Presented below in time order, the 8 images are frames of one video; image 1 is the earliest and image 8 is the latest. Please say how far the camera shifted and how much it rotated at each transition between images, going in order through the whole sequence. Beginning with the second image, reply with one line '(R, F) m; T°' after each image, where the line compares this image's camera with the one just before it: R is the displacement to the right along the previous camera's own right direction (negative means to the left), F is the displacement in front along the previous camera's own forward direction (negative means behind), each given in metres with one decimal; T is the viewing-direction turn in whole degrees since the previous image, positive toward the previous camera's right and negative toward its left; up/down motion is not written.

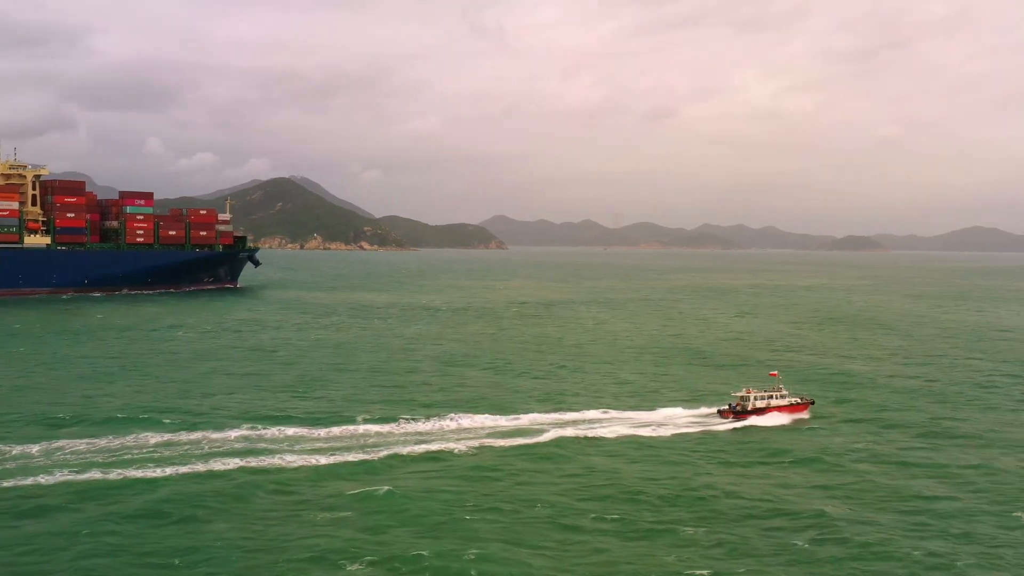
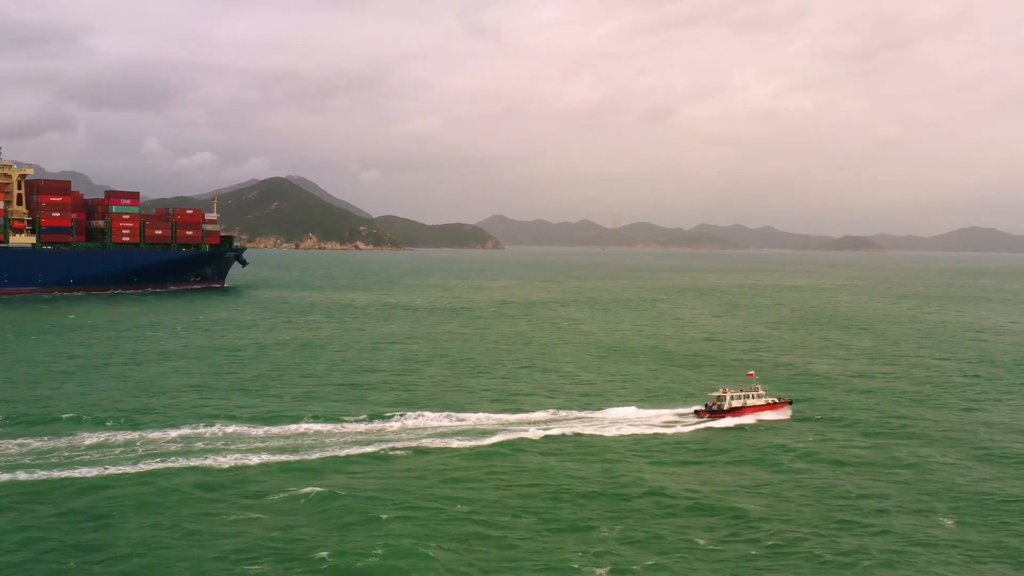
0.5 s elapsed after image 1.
(+1.6, +0.1) m; 0°
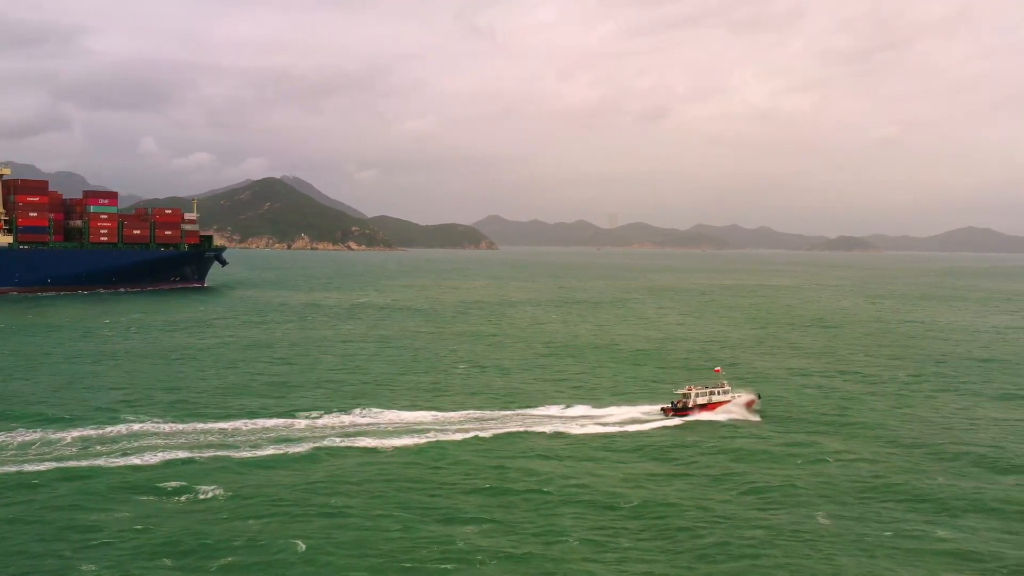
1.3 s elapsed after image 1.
(+2.5, -0.1) m; 0°
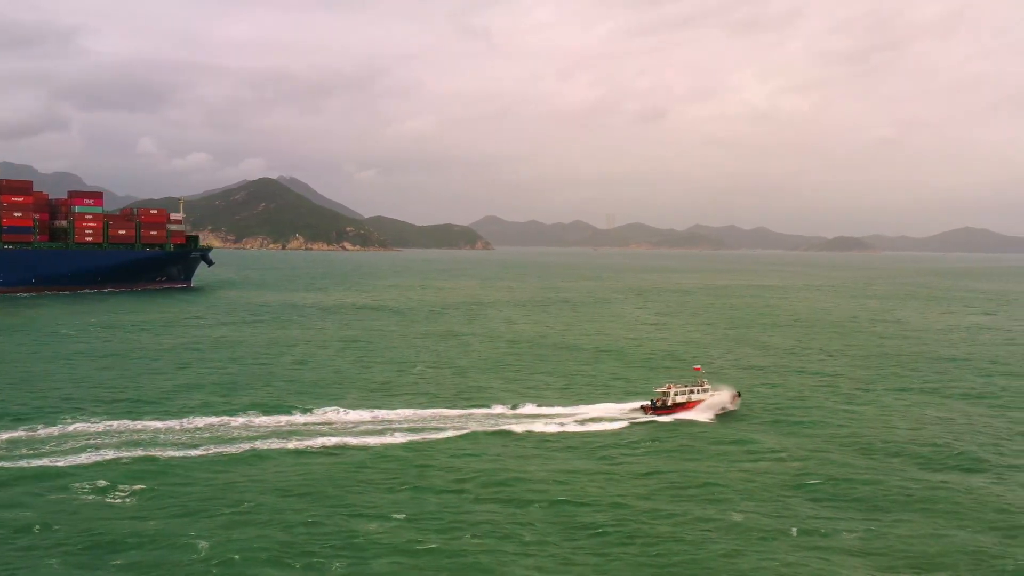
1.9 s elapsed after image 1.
(+1.7, -0.1) m; 0°
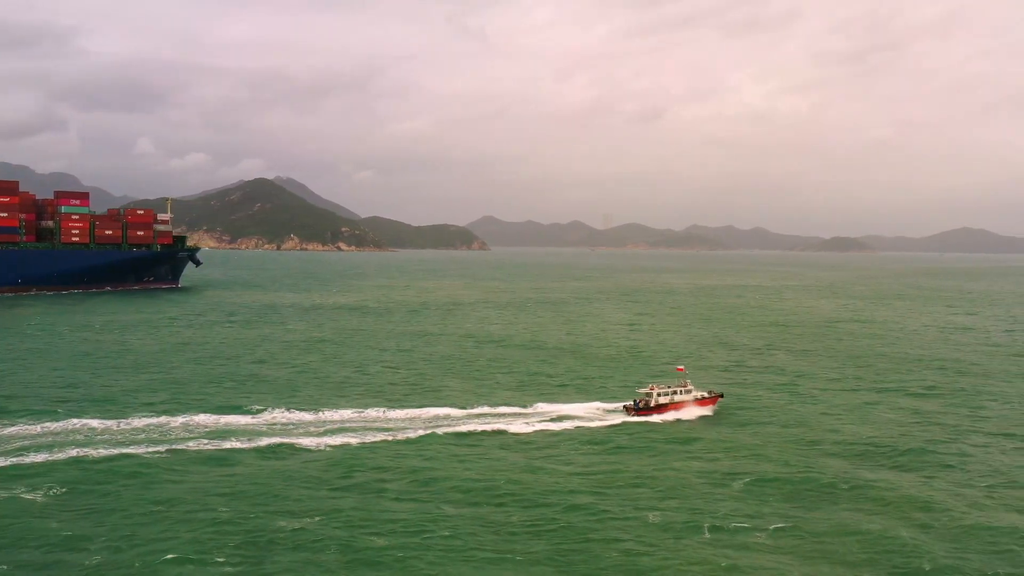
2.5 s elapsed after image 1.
(+1.5, +0.1) m; 0°
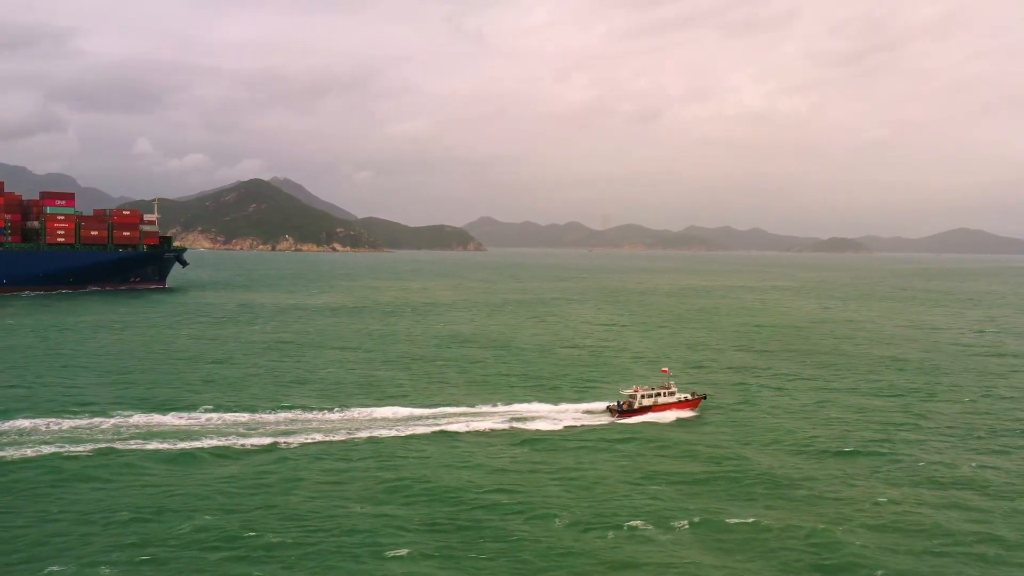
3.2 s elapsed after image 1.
(+1.5, +0.3) m; 0°
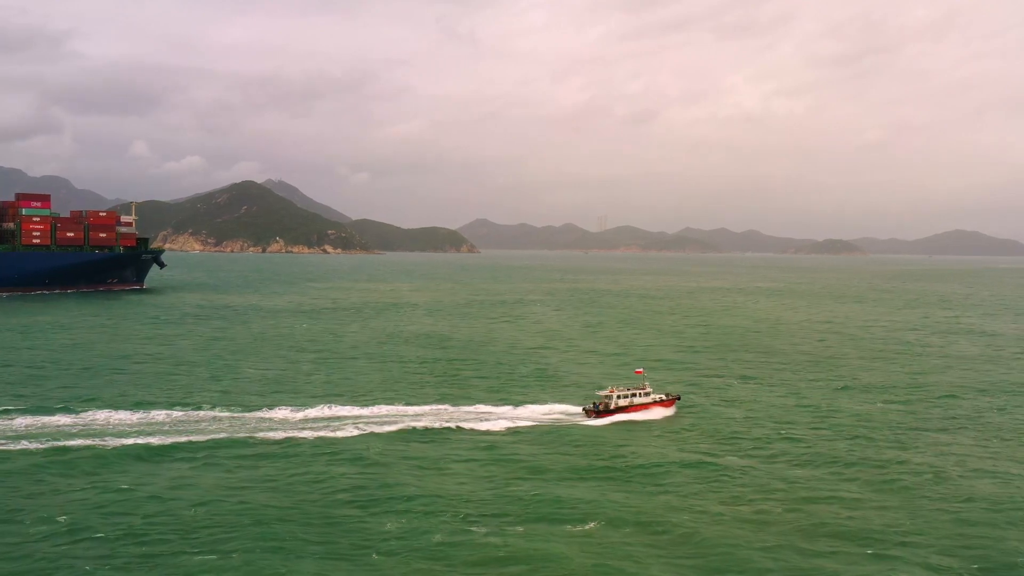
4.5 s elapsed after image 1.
(+2.4, +0.5) m; 0°
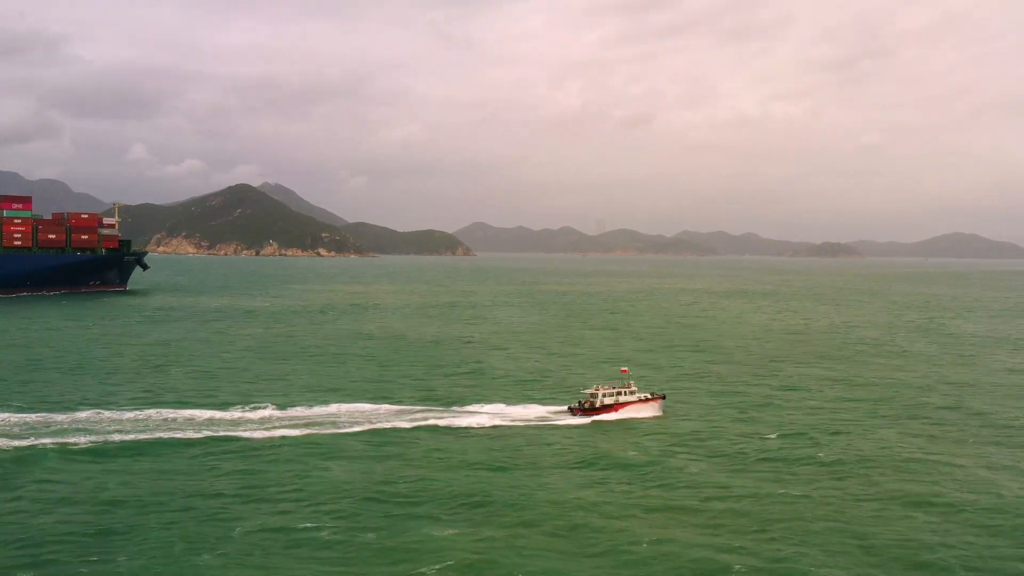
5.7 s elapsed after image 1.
(+1.9, +0.6) m; 0°
